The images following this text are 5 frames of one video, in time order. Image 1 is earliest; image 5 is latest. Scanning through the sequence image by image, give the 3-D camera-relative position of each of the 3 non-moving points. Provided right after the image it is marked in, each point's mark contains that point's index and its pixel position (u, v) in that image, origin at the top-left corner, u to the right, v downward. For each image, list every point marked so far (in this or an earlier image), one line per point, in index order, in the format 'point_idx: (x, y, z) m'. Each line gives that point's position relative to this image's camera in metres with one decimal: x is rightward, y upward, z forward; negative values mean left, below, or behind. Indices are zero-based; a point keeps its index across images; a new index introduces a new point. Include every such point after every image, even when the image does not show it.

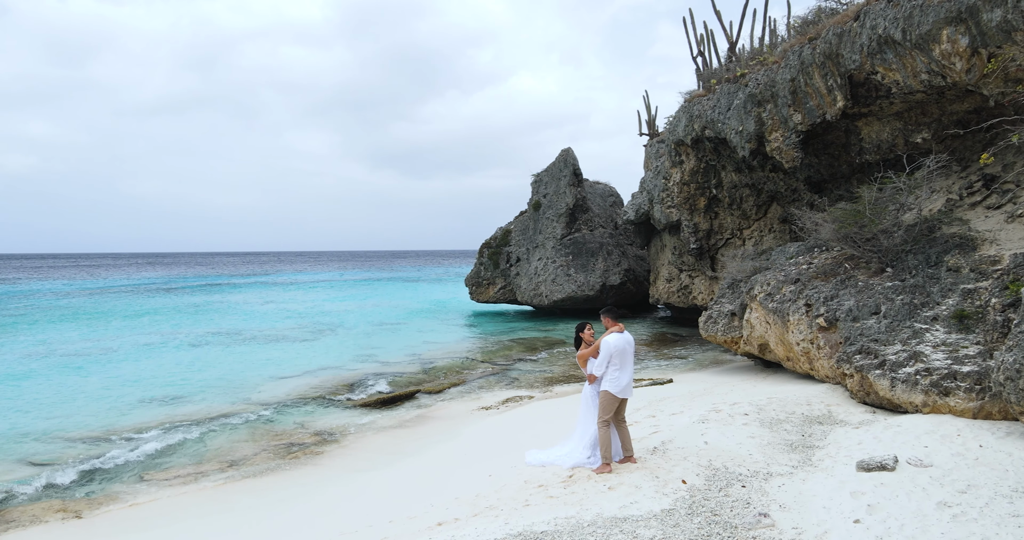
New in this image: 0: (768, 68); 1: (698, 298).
0: (+3.8, +3.0, +11.5) m
1: (+4.2, -0.6, +17.5) m
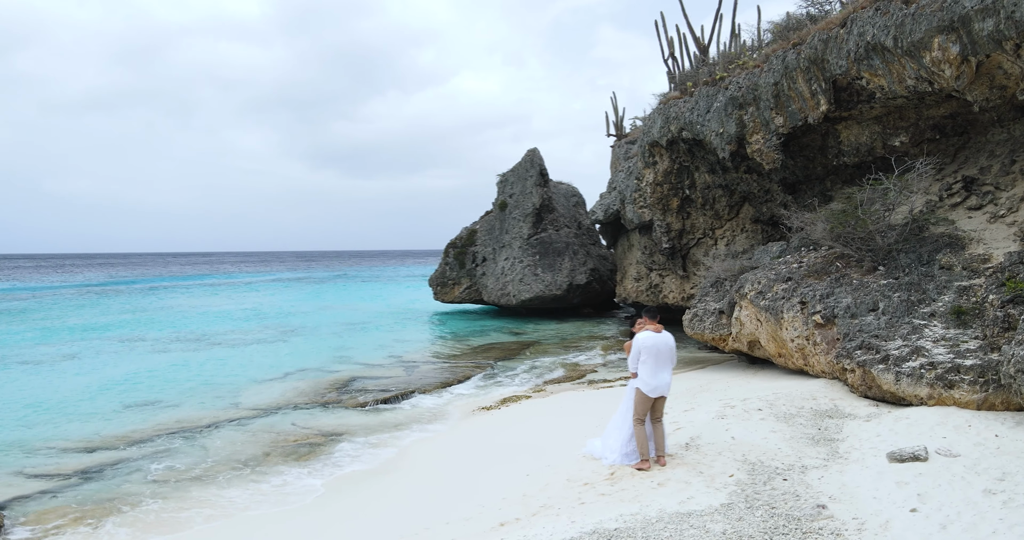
0: (+3.6, +3.0, +11.7) m
1: (+3.6, -0.6, +17.8) m
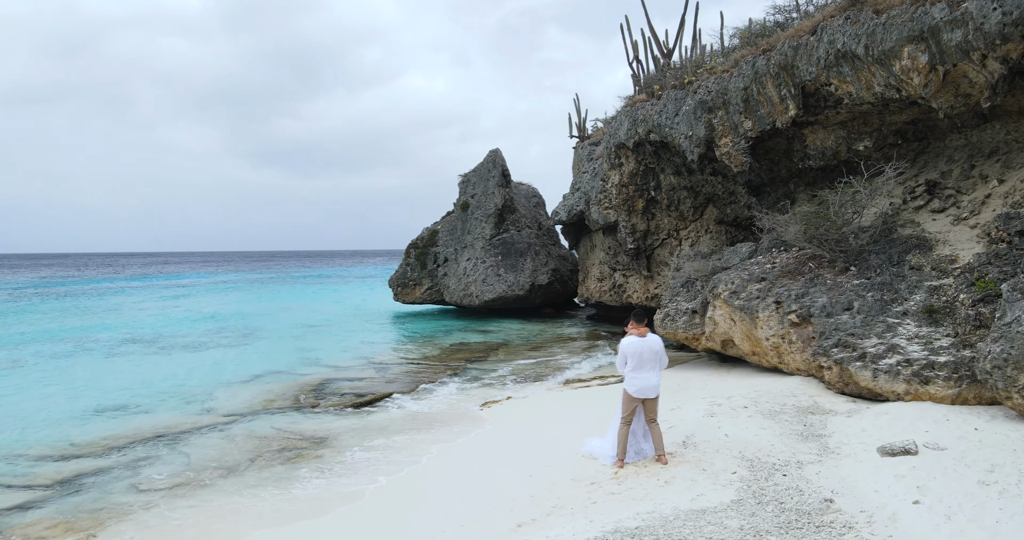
0: (+3.2, +3.0, +12.0) m
1: (+2.8, -0.6, +18.0) m
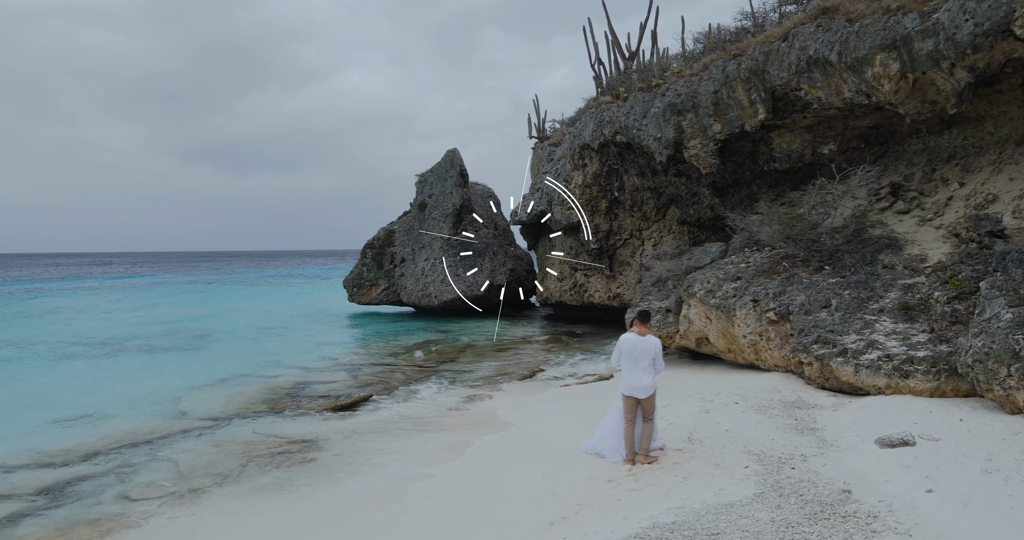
0: (+2.8, +3.0, +12.2) m
1: (+1.9, -0.6, +18.2) m
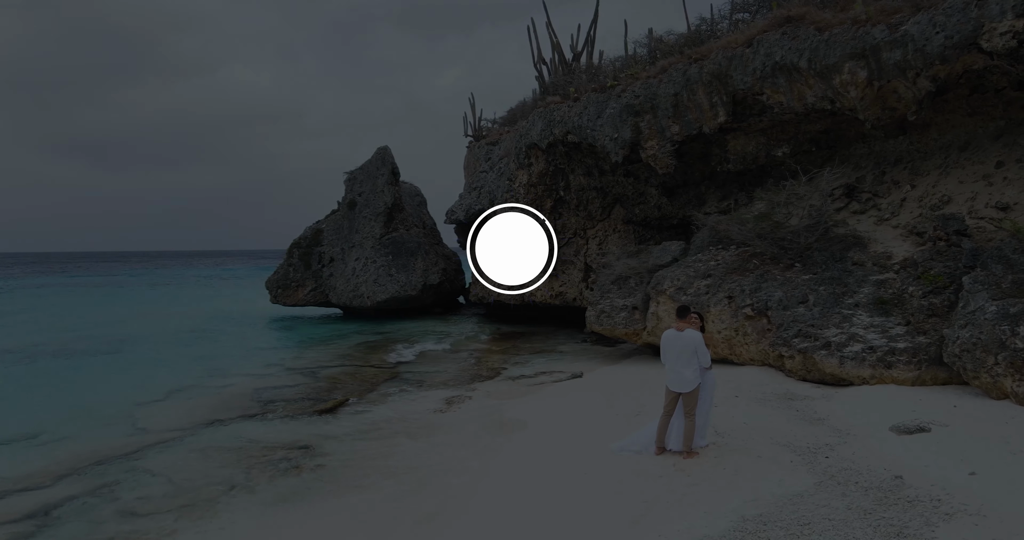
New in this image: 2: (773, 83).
0: (+2.2, +3.1, +12.5) m
1: (+0.5, -0.6, +18.3) m
2: (+3.5, +2.5, +10.3) m
